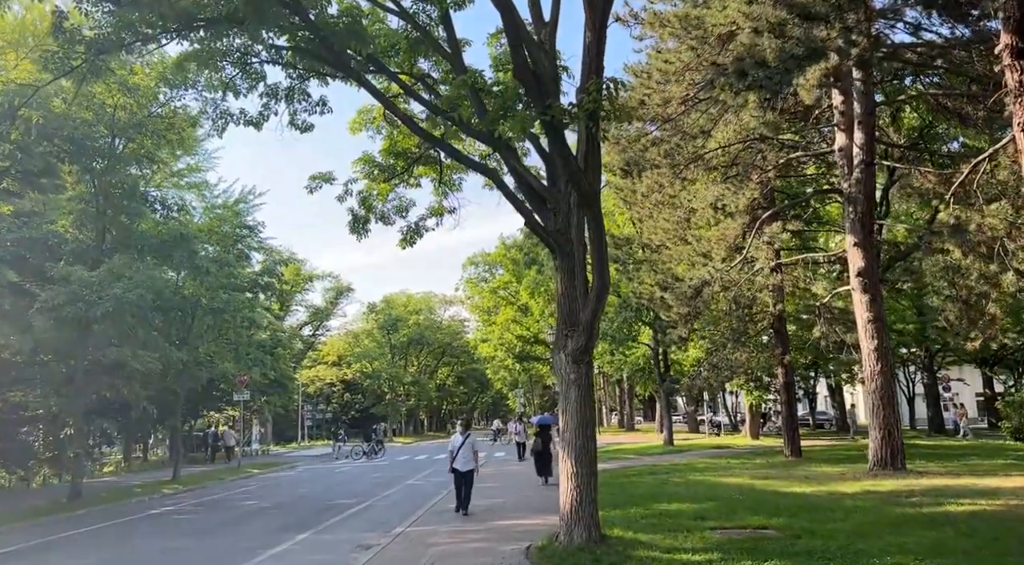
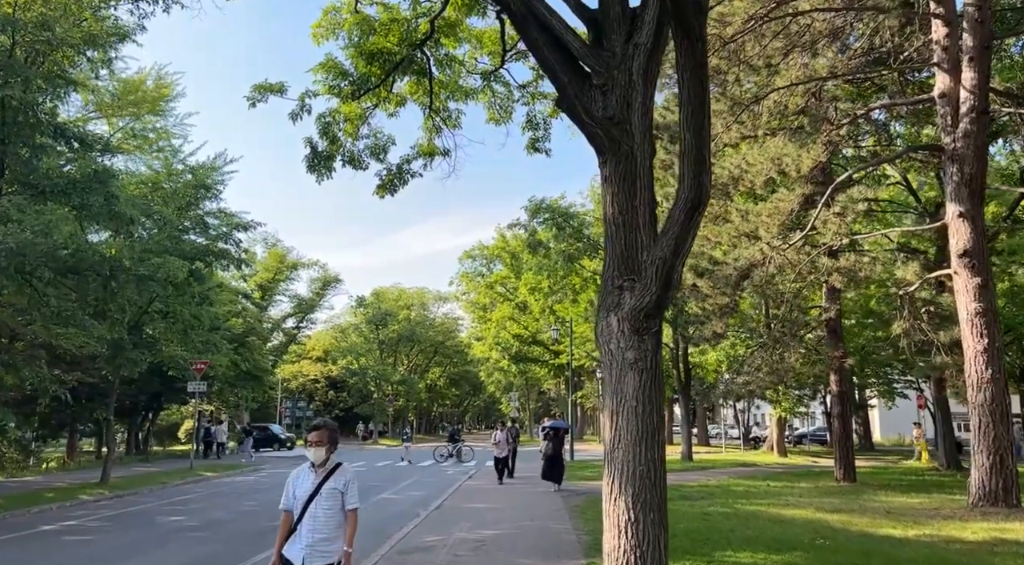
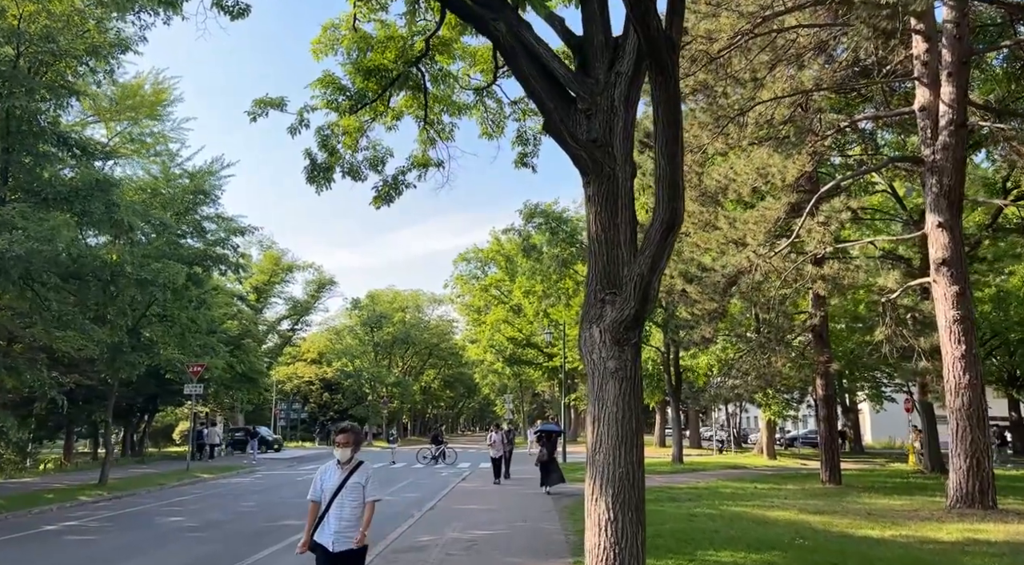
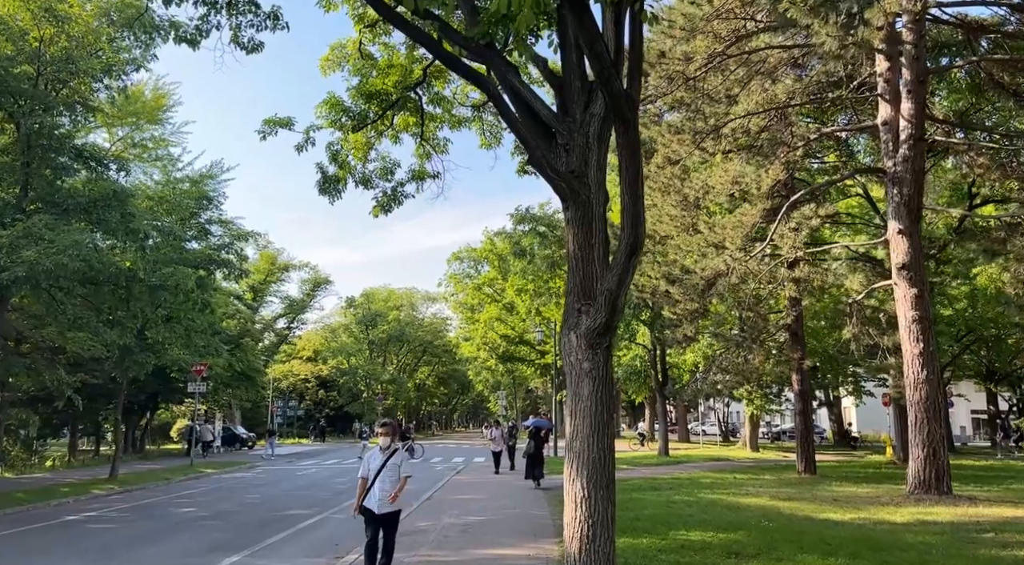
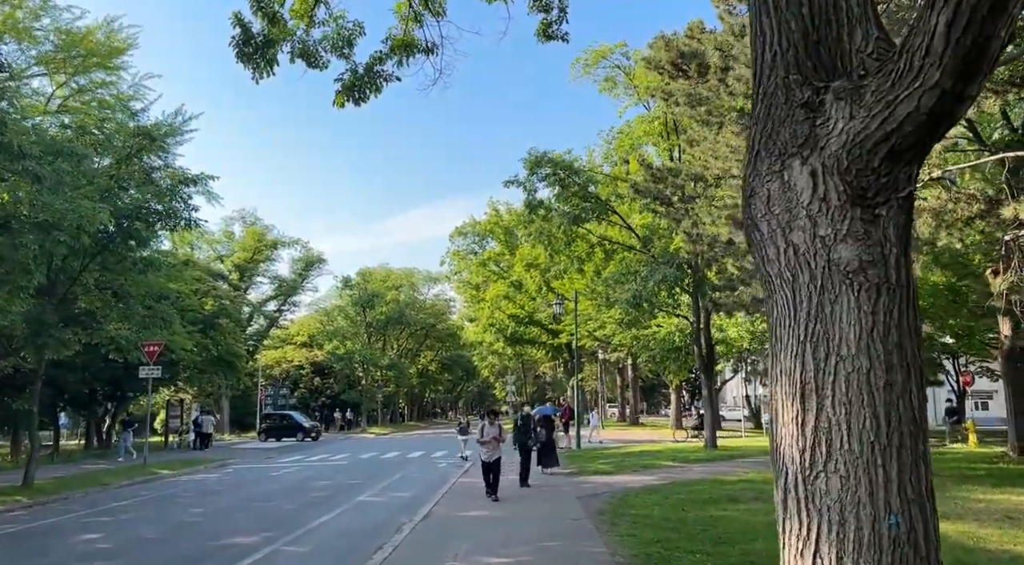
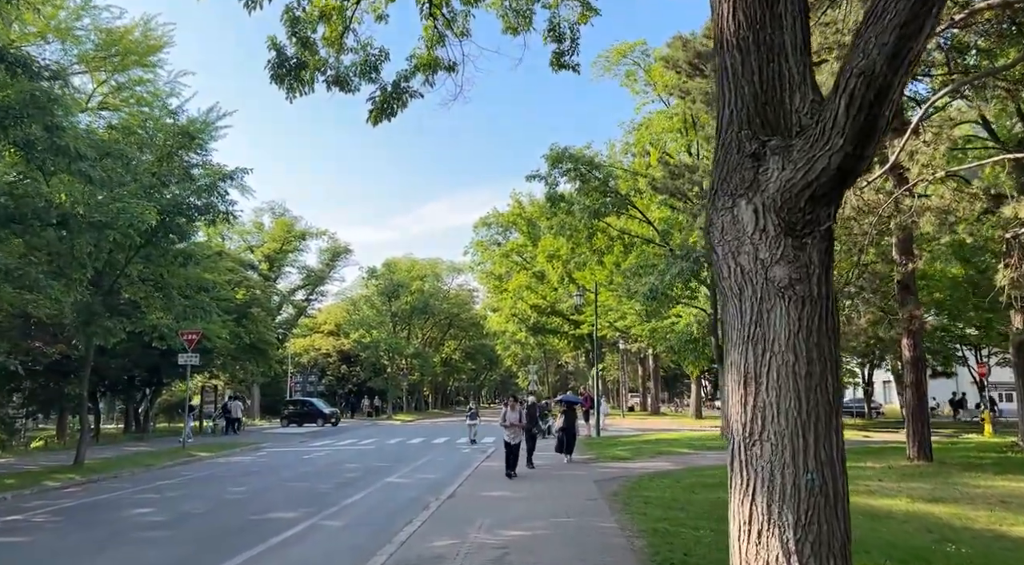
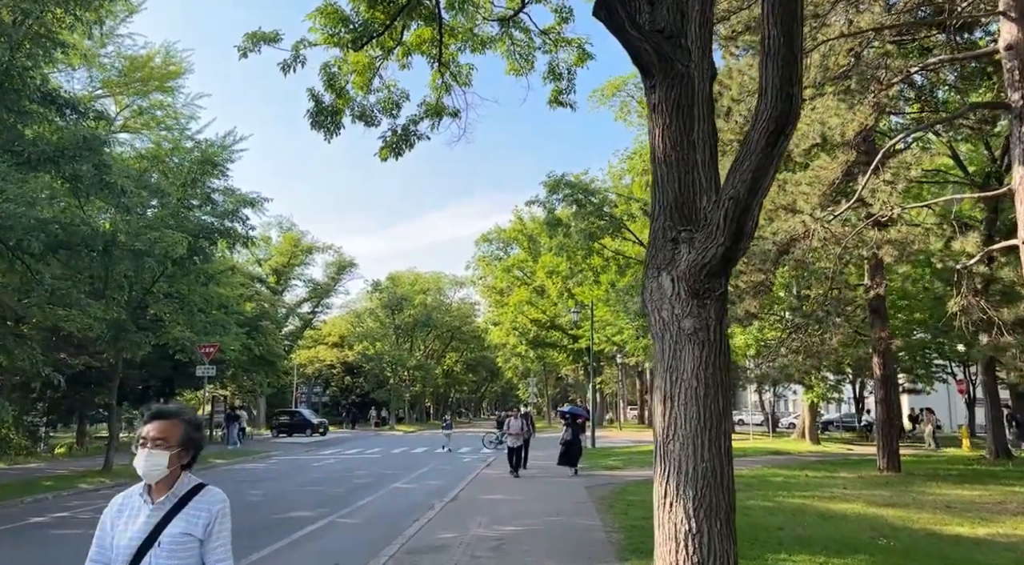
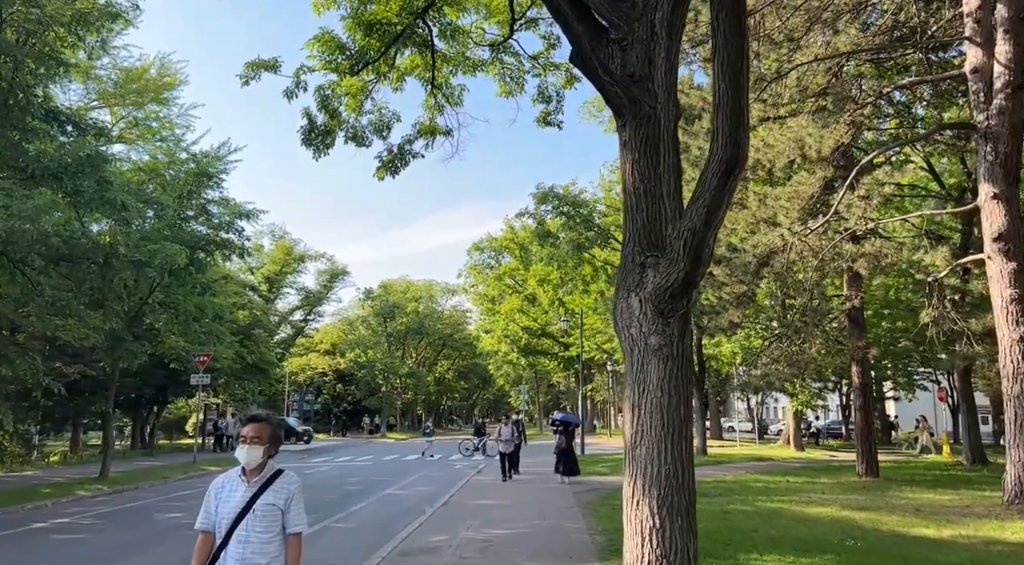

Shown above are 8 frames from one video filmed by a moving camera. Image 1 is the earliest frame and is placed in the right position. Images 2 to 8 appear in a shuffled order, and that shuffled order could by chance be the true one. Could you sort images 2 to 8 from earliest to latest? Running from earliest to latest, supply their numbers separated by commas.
4, 3, 2, 8, 7, 6, 5
